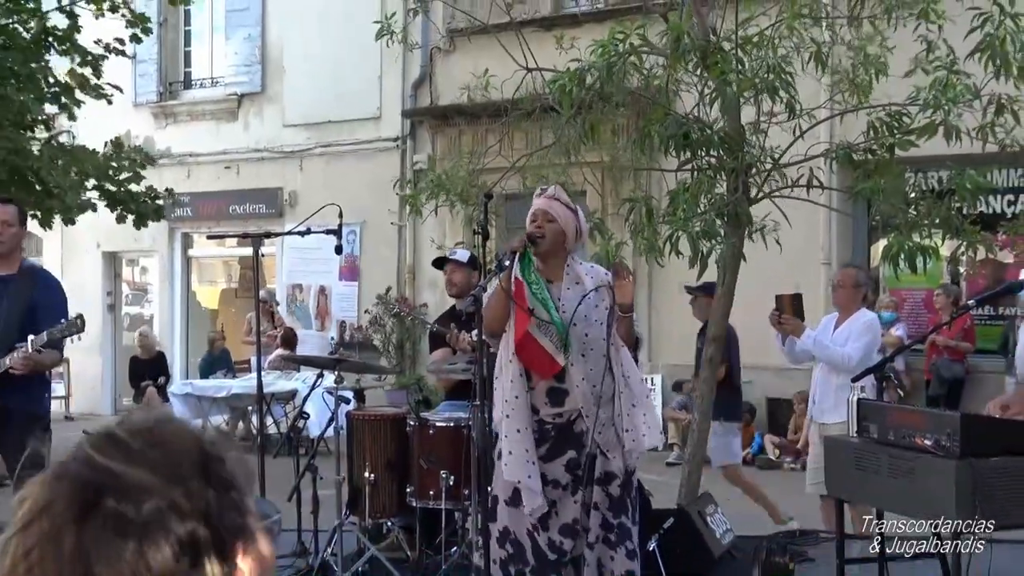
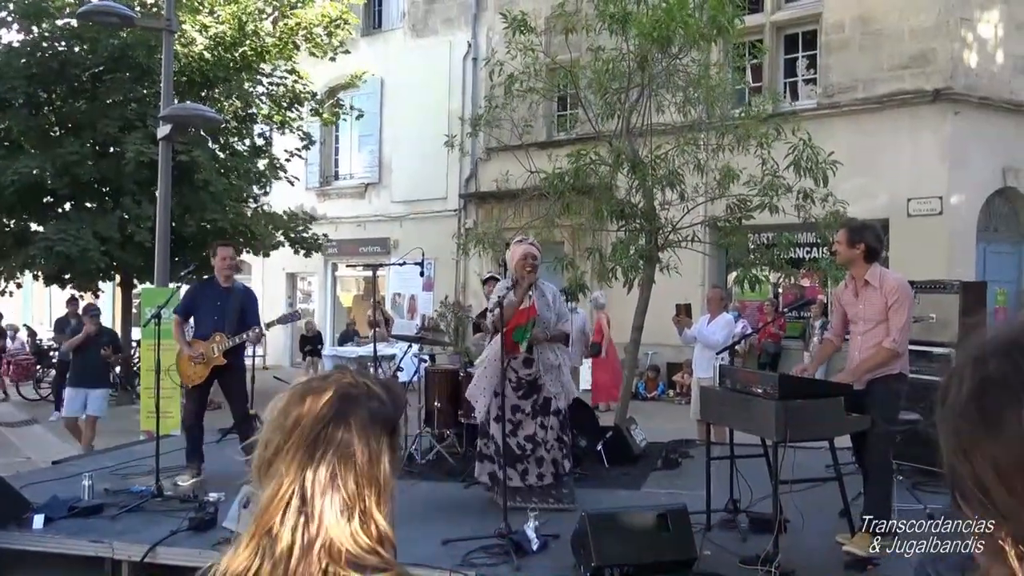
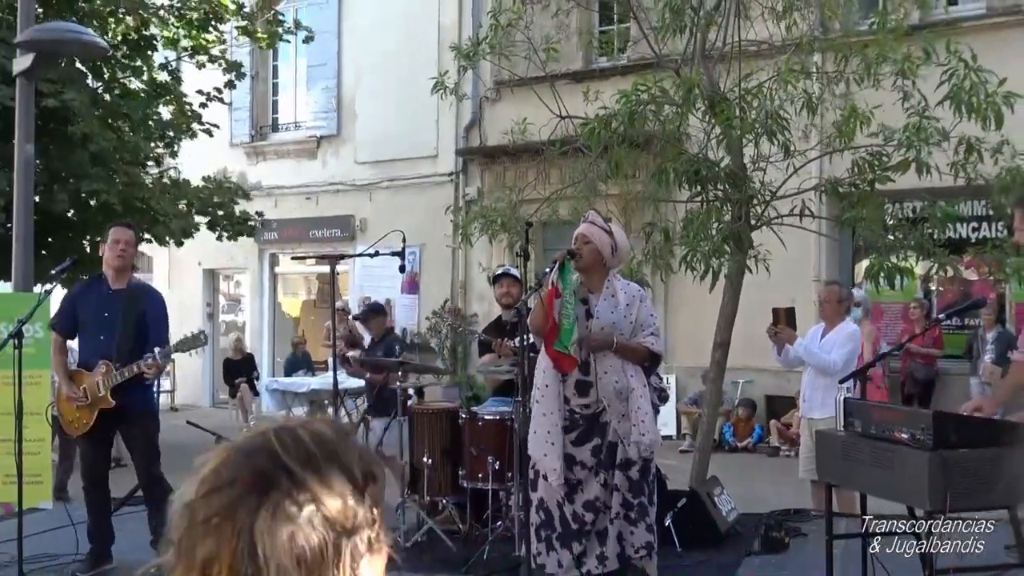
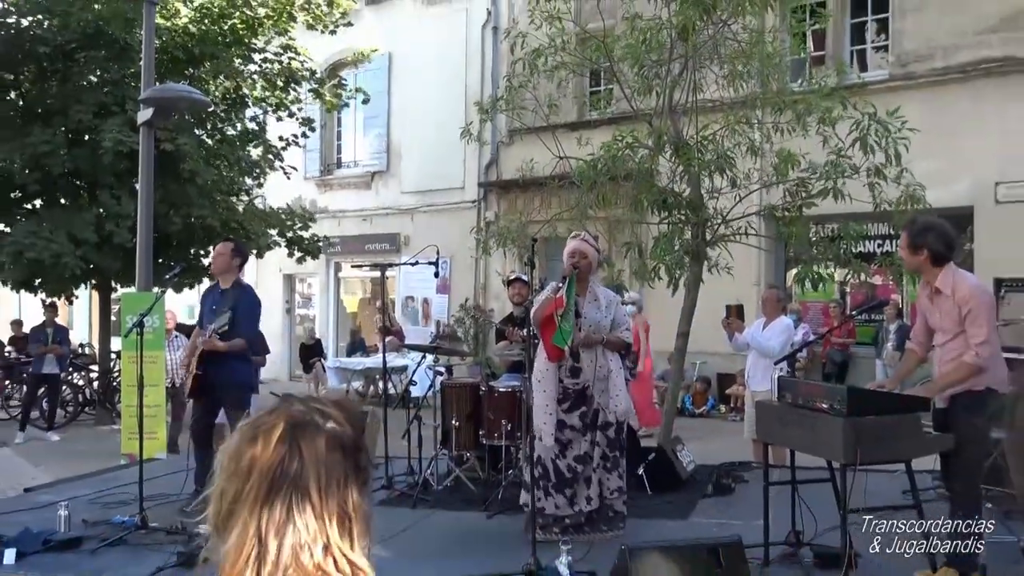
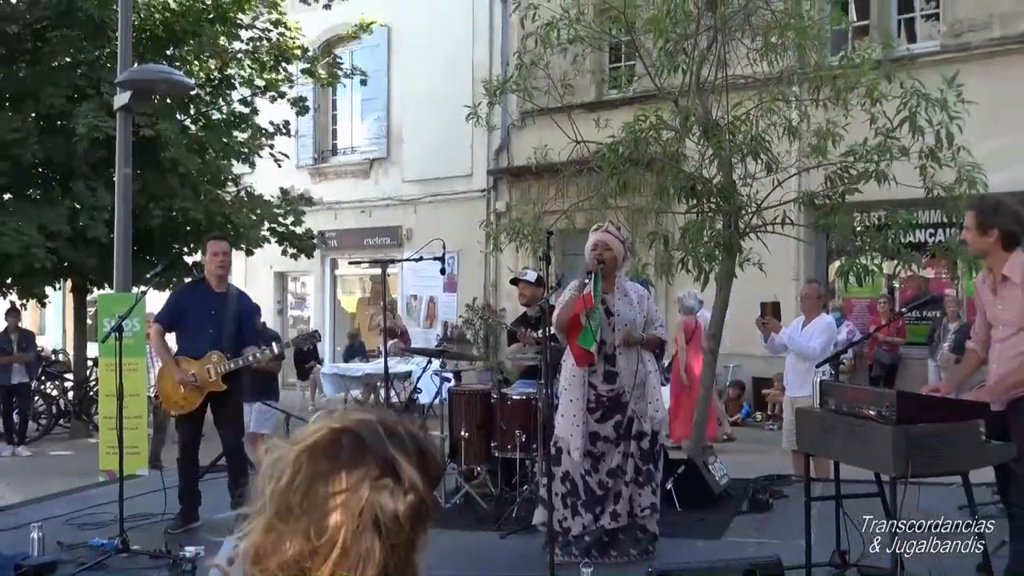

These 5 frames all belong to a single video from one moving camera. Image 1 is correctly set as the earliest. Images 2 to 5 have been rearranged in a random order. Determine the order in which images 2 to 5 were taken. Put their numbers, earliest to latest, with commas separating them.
3, 5, 4, 2
